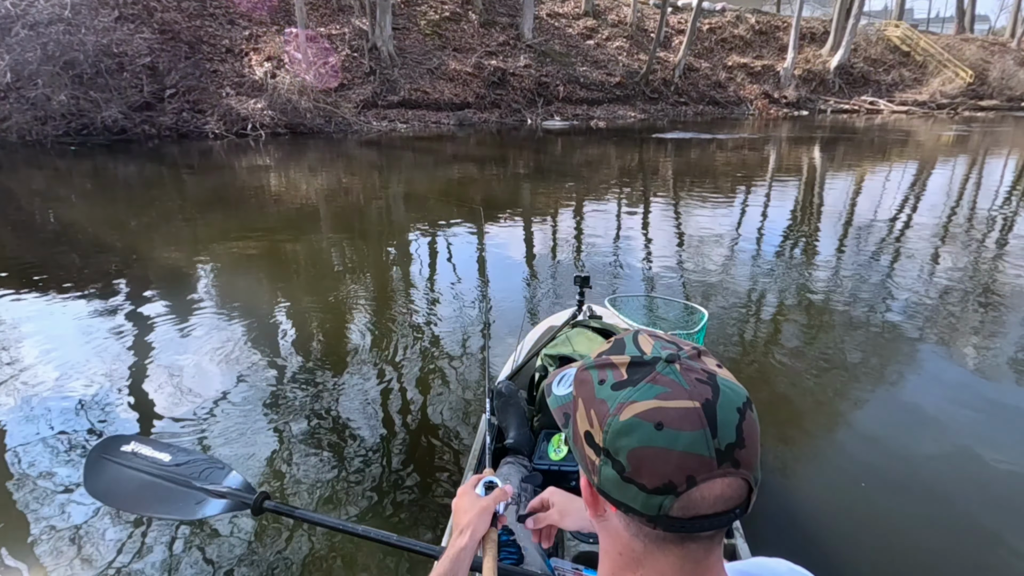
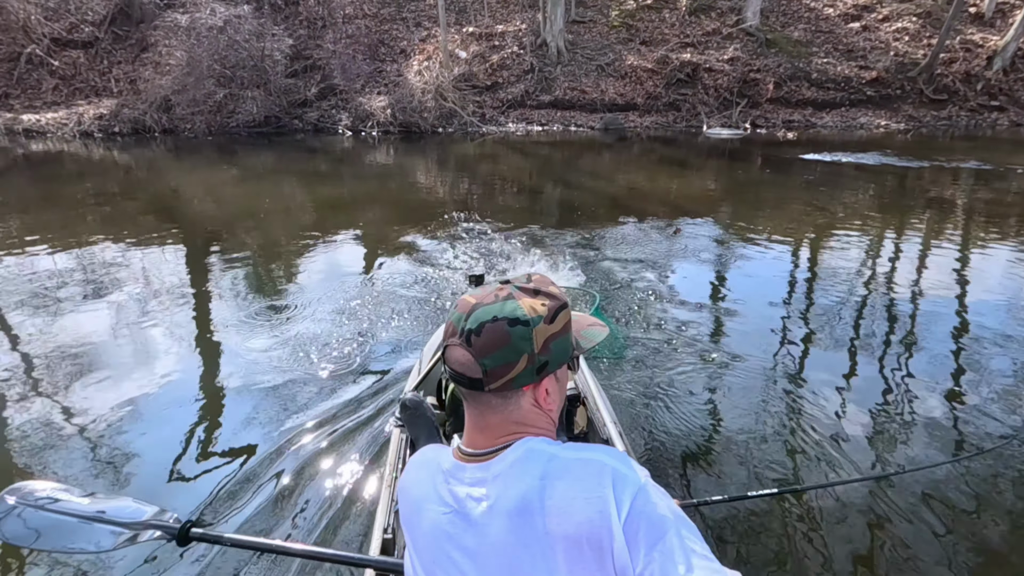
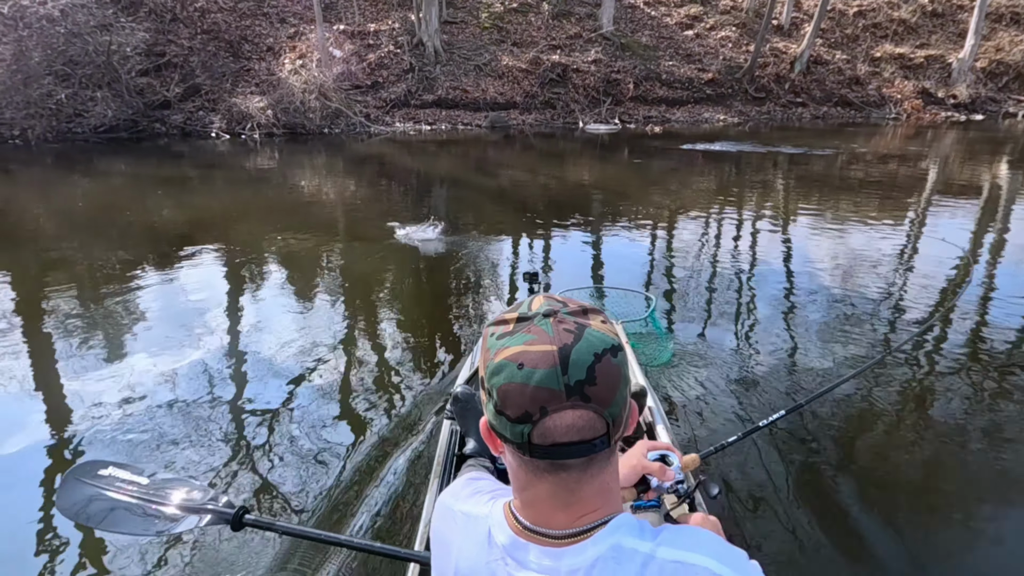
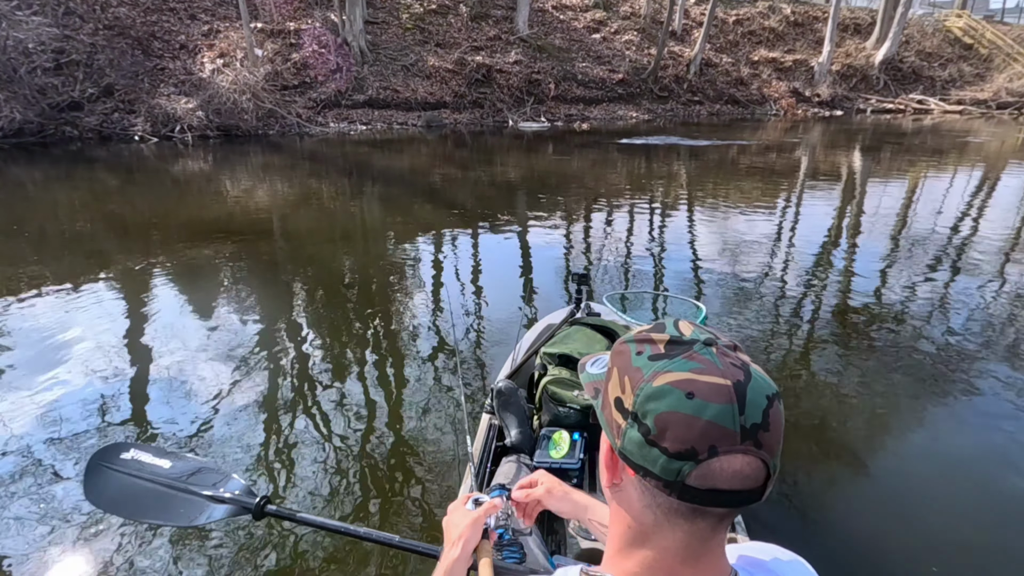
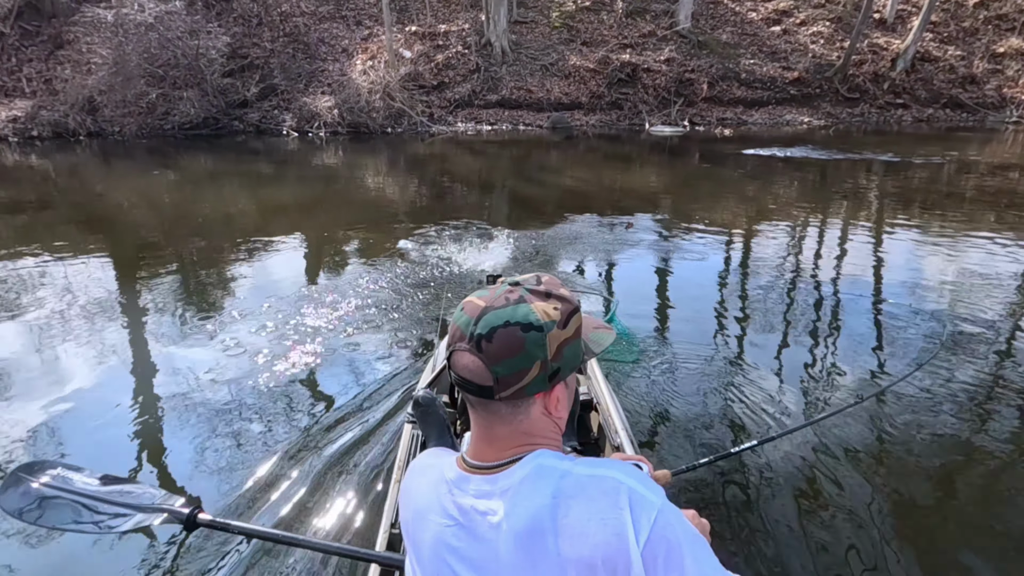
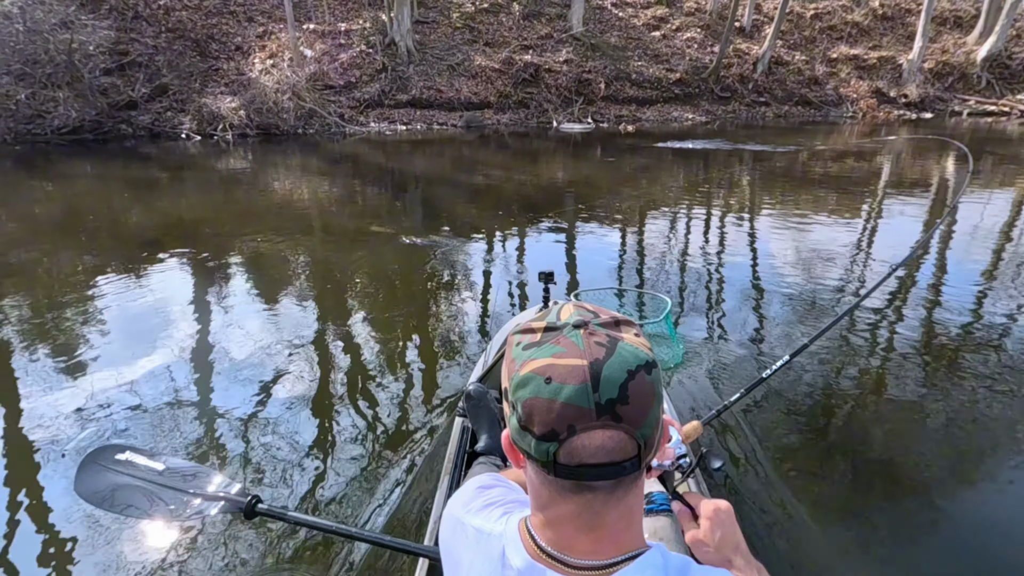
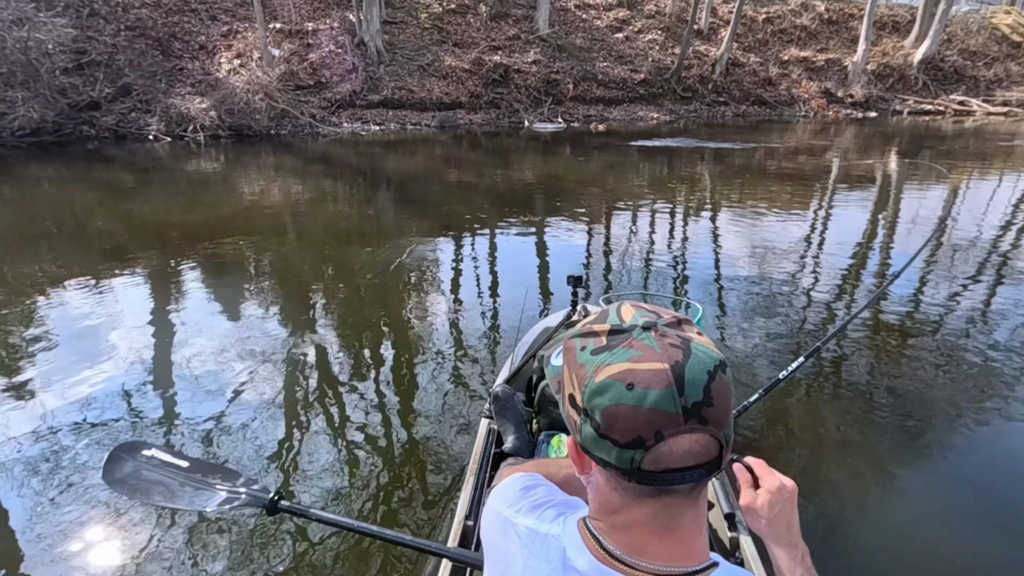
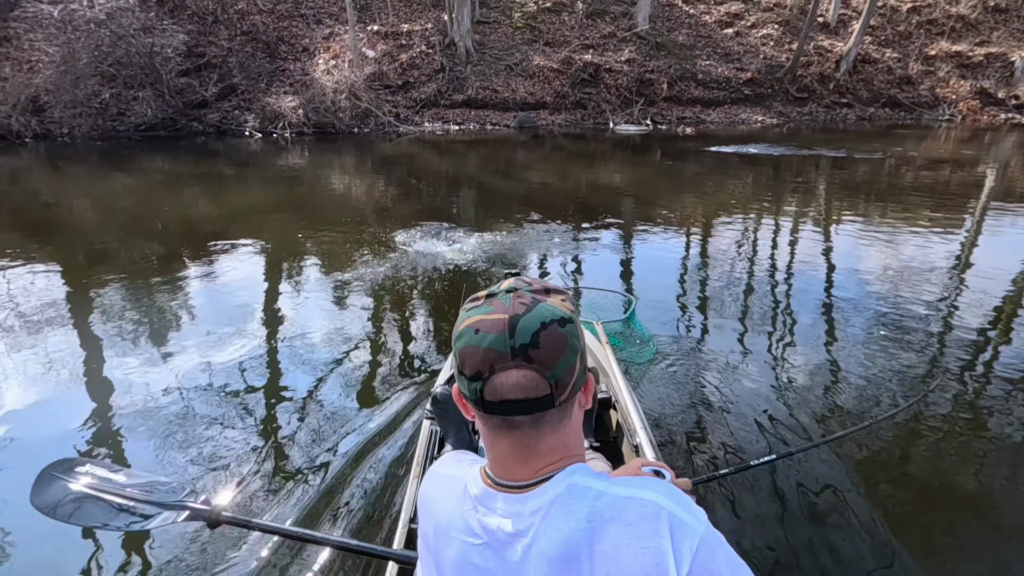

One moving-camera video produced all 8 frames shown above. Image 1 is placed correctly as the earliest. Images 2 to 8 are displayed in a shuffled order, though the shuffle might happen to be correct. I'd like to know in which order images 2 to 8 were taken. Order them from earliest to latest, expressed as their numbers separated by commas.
4, 7, 6, 3, 8, 5, 2
